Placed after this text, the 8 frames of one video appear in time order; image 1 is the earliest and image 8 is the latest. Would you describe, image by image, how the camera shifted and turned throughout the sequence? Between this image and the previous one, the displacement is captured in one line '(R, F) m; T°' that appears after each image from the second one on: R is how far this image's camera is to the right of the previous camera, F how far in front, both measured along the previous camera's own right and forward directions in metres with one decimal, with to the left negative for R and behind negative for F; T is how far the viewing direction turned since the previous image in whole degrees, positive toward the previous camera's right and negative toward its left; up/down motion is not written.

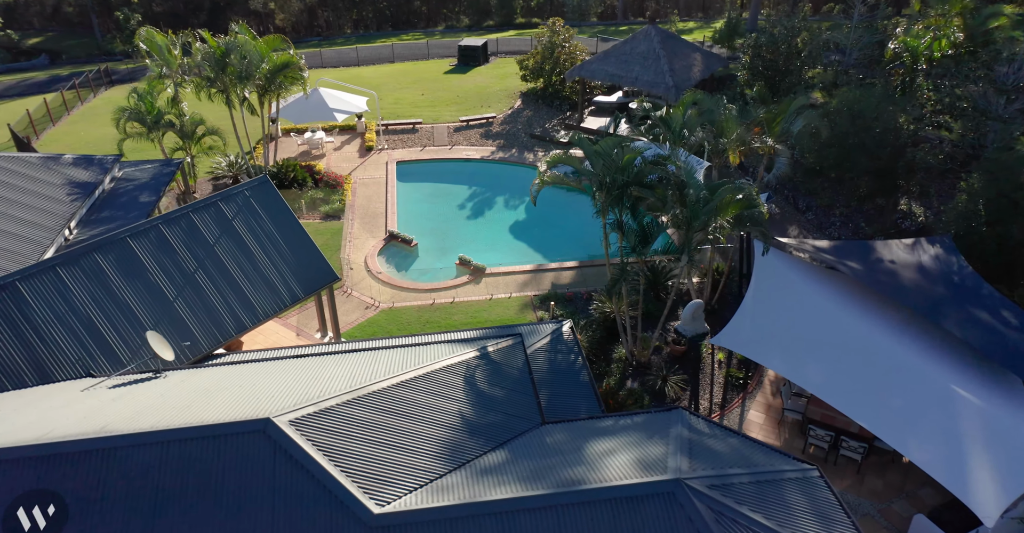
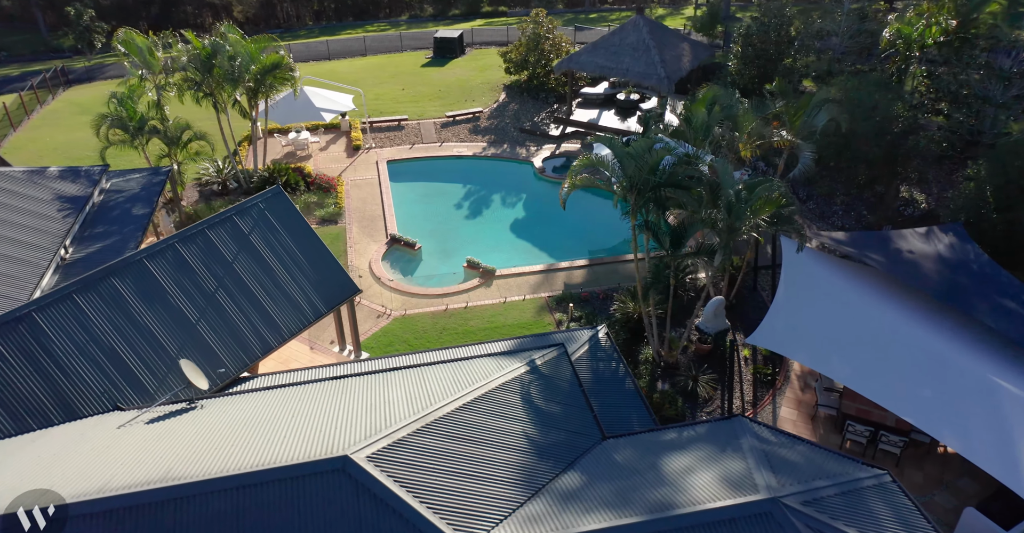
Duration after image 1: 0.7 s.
(-1.9, +0.6) m; +3°
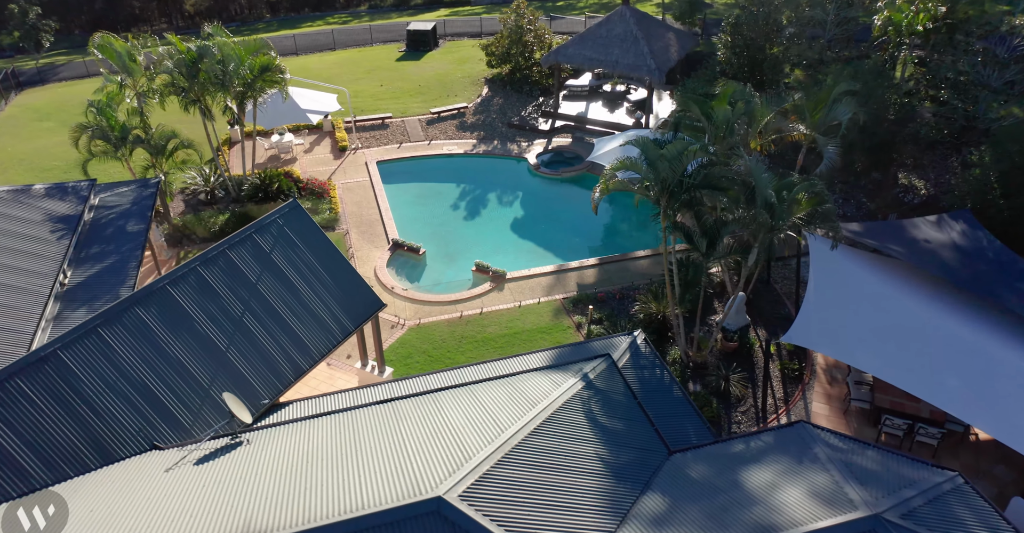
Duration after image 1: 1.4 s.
(-2.0, +0.6) m; +3°
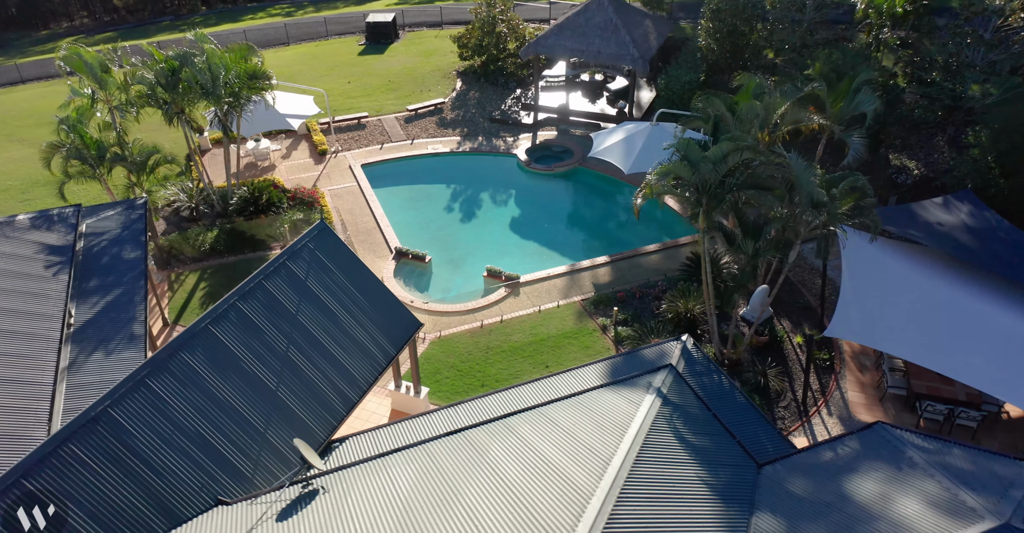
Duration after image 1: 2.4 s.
(-2.6, +0.7) m; +4°
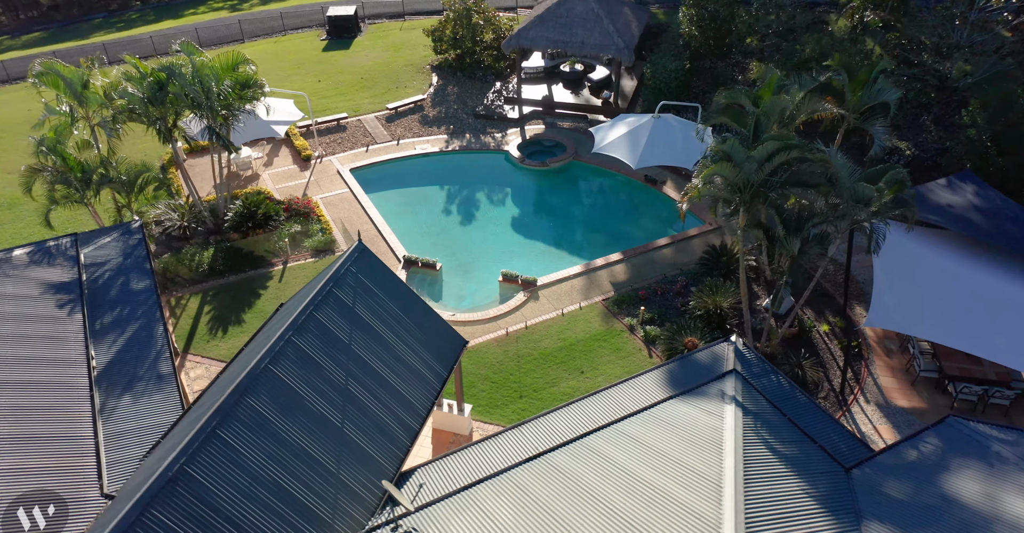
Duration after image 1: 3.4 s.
(-2.6, +0.6) m; +4°
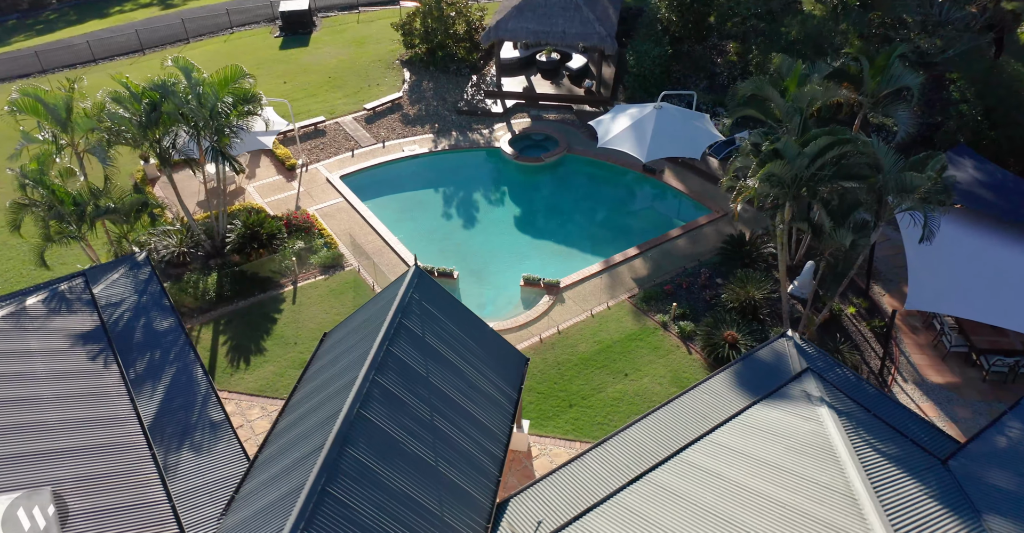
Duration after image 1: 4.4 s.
(-3.0, +0.6) m; +5°
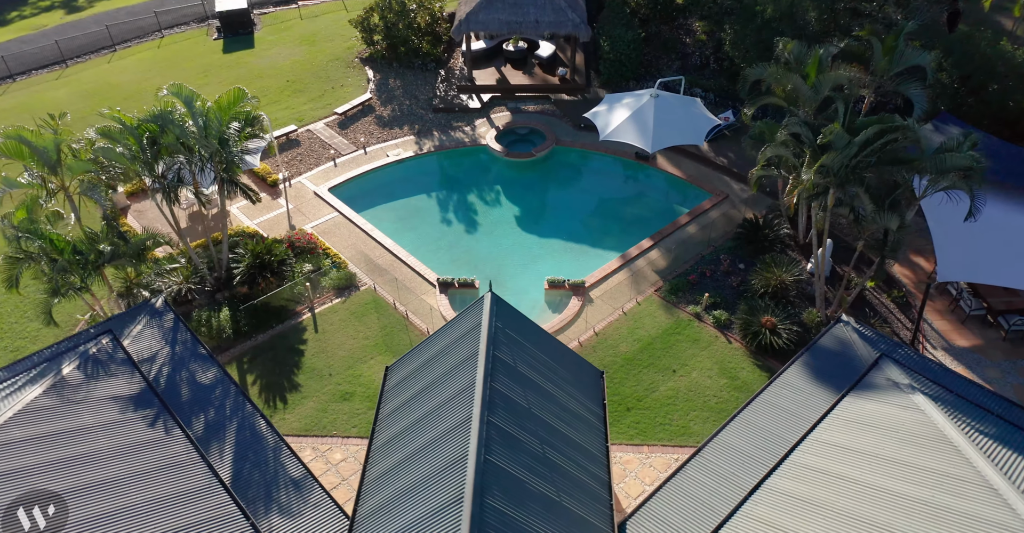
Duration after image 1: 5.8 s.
(-3.5, +0.6) m; +5°
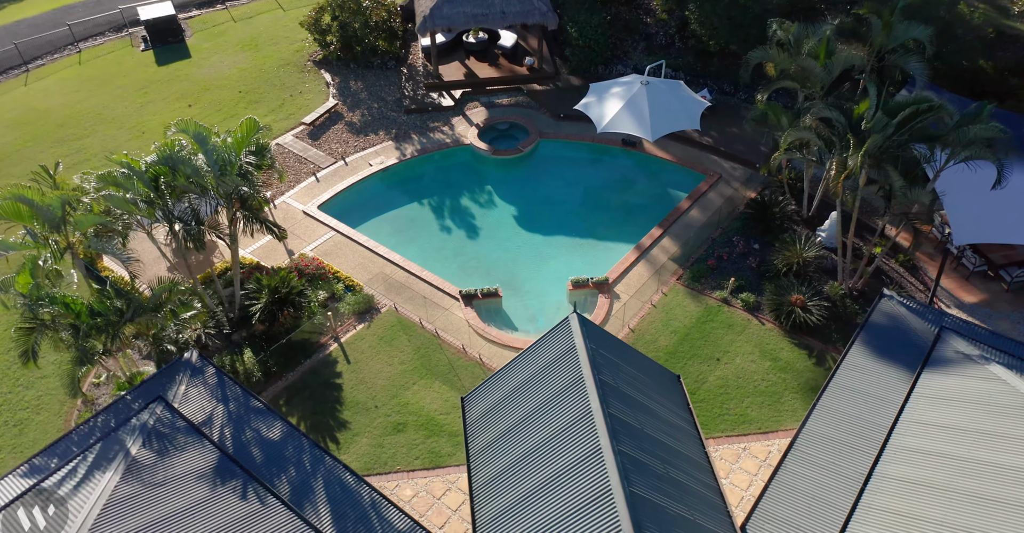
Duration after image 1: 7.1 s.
(-3.6, +0.6) m; +6°
